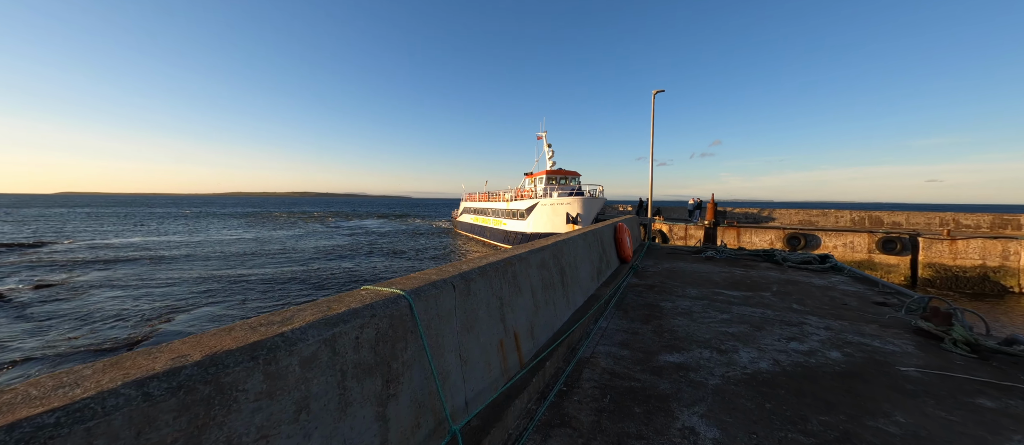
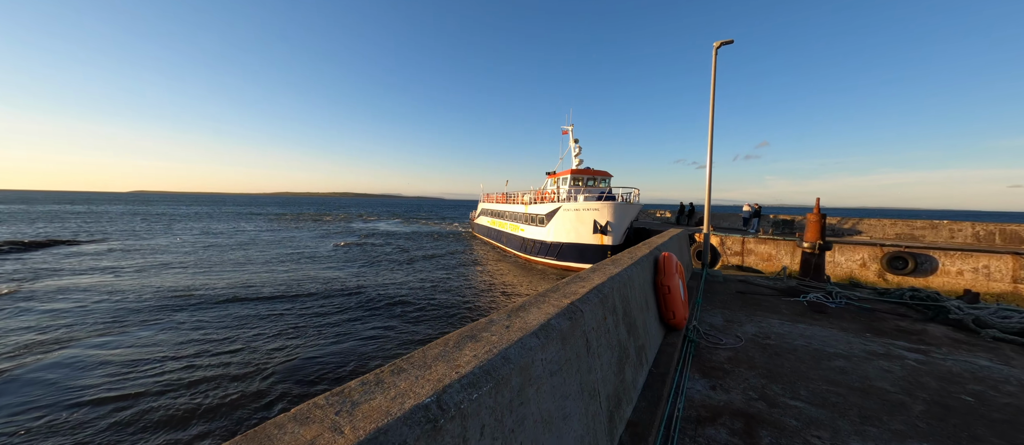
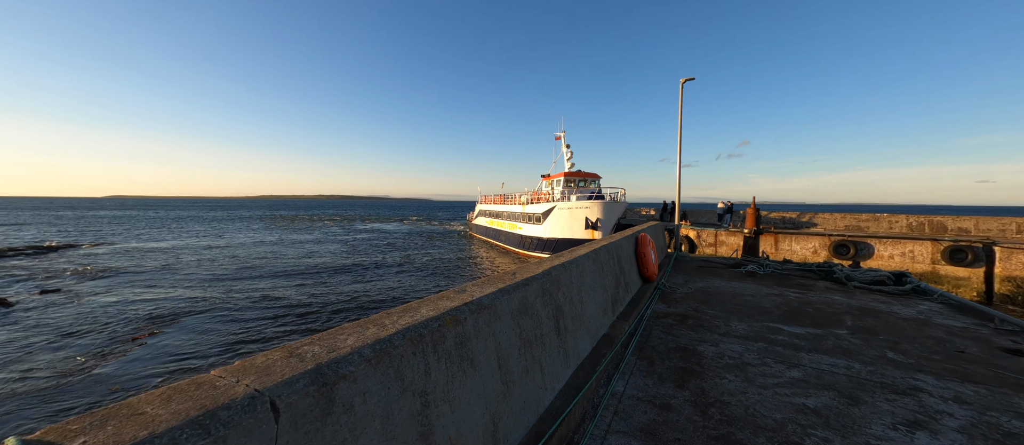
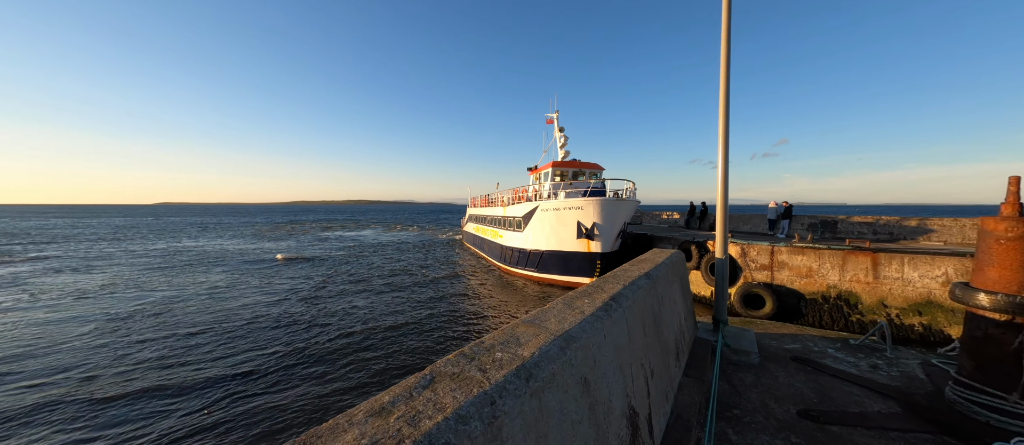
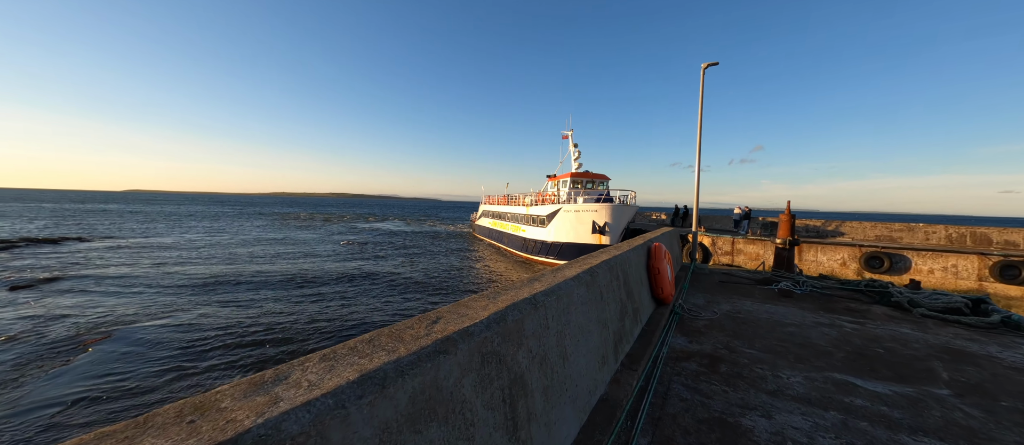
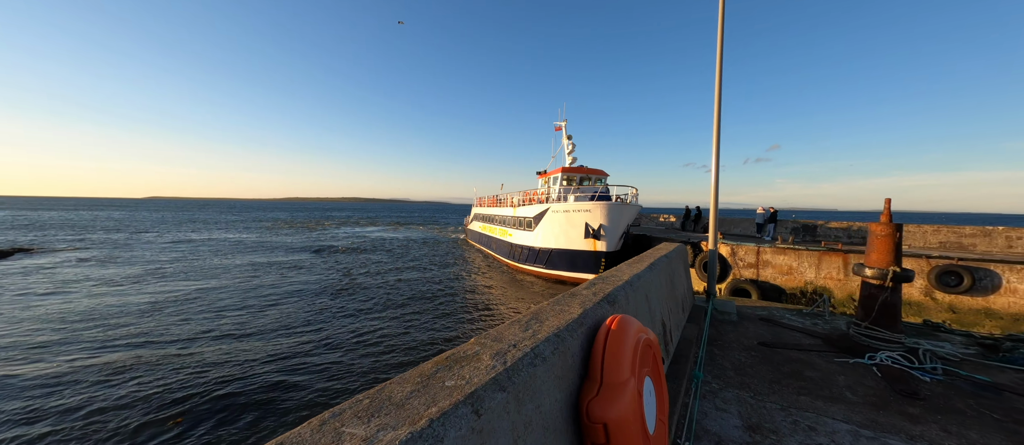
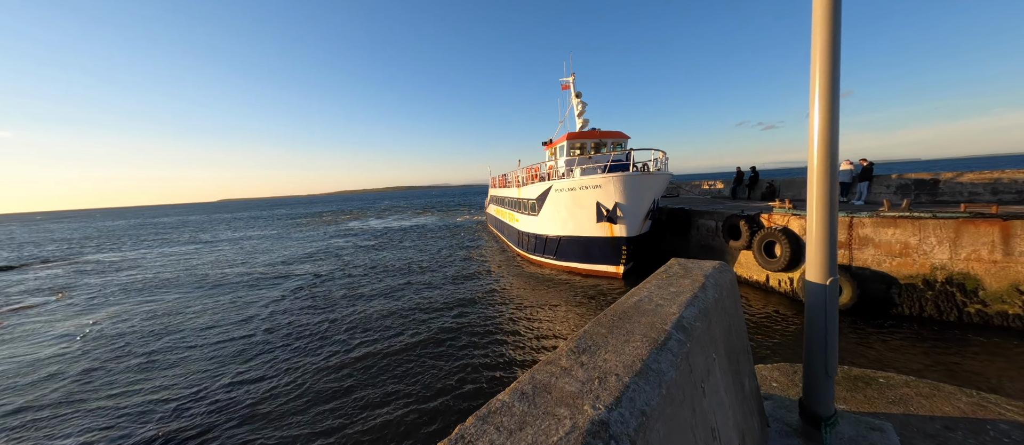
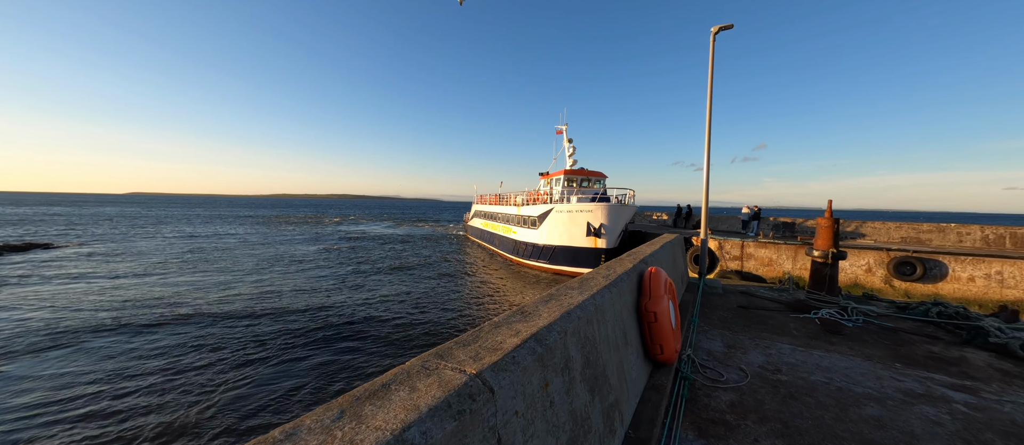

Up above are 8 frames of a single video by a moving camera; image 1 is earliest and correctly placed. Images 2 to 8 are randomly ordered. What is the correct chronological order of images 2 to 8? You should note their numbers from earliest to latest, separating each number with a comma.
3, 5, 2, 8, 6, 4, 7
